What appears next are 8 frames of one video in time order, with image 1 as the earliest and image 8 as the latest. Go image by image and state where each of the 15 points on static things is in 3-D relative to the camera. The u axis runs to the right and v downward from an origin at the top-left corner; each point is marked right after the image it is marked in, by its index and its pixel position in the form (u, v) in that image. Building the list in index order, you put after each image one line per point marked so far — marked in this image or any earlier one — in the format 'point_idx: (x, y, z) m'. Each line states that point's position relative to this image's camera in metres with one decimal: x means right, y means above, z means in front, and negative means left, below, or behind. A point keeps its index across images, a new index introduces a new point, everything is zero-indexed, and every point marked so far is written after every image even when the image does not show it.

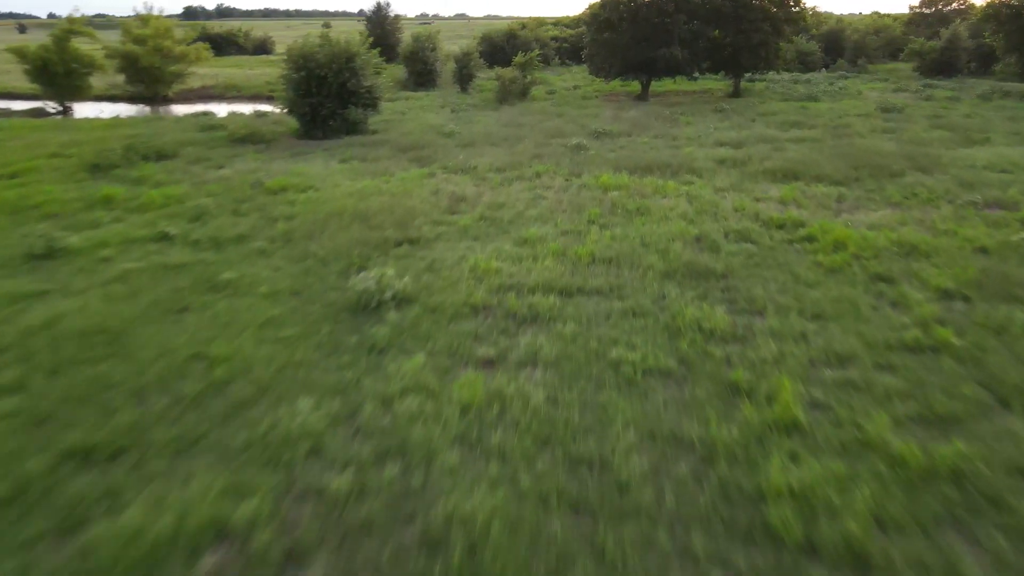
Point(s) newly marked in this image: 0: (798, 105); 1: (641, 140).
0: (+6.5, +4.2, +16.7) m
1: (+2.0, +2.3, +11.5) m
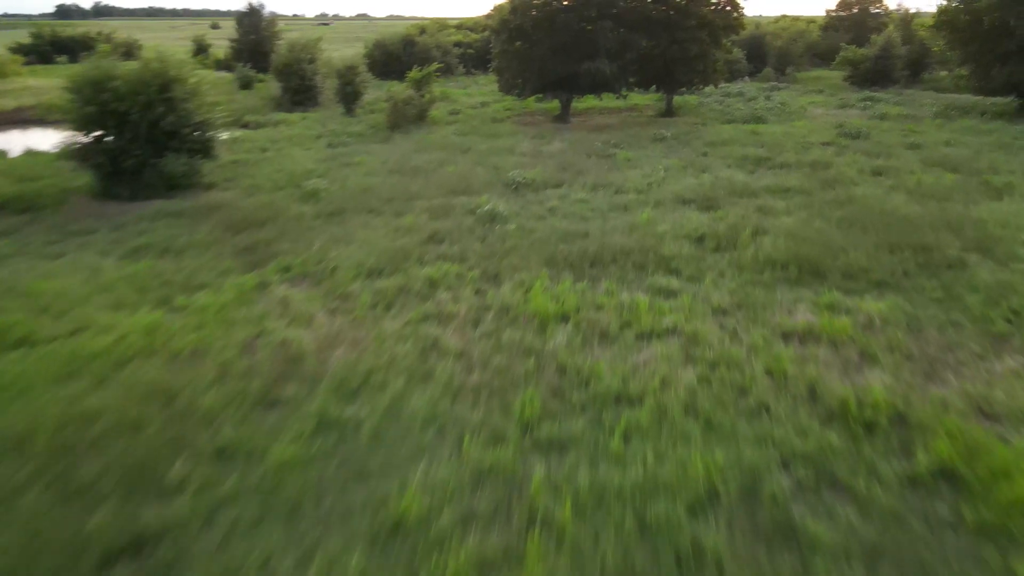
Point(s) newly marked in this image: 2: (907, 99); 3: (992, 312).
0: (+4.5, +3.1, +14.2) m
1: (+0.7, +1.1, +8.5) m
2: (+10.5, +5.0, +19.4) m
3: (+3.3, -0.2, +5.0) m
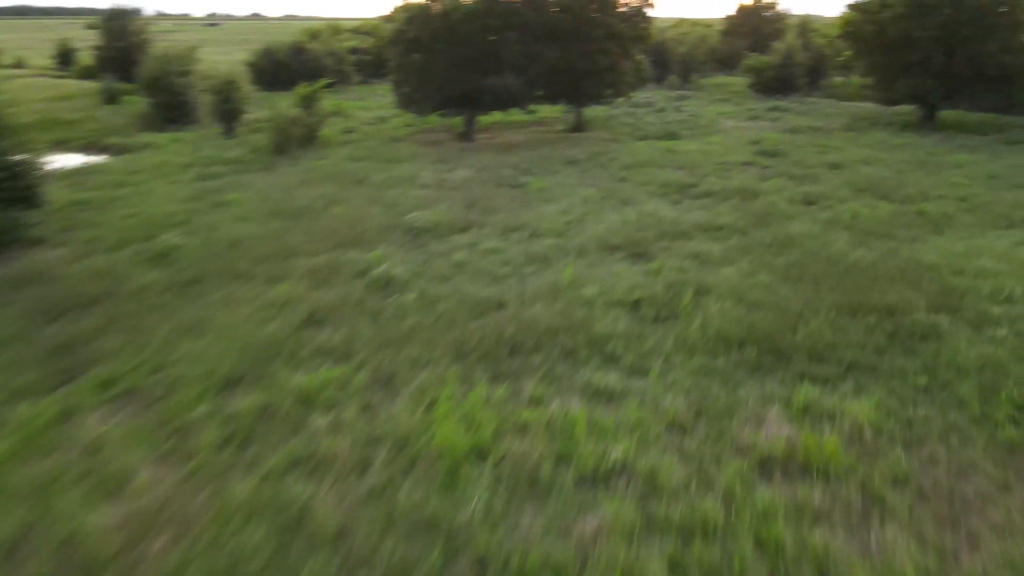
0: (+2.7, +2.6, +13.4) m
1: (-0.2, +0.4, +7.3) m
2: (+7.9, +4.7, +19.3) m
3: (+2.8, -0.7, +4.2) m
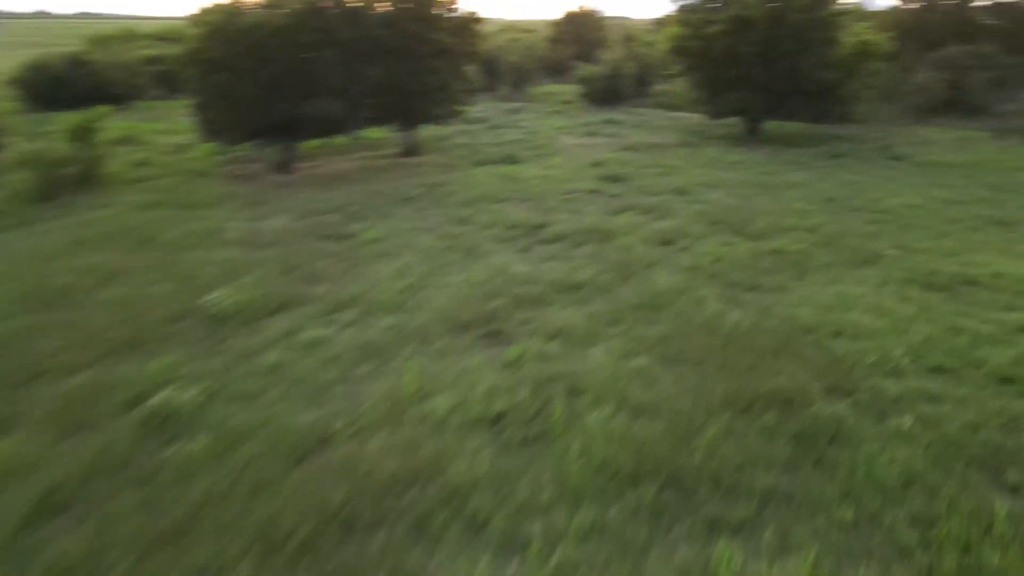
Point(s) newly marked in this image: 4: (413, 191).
0: (-0.2, +1.9, +12.5) m
1: (-1.6, -0.4, +5.9) m
2: (+3.5, +4.4, +19.3) m
3: (+2.0, -1.3, +3.5) m
4: (-1.5, +1.5, +11.2) m
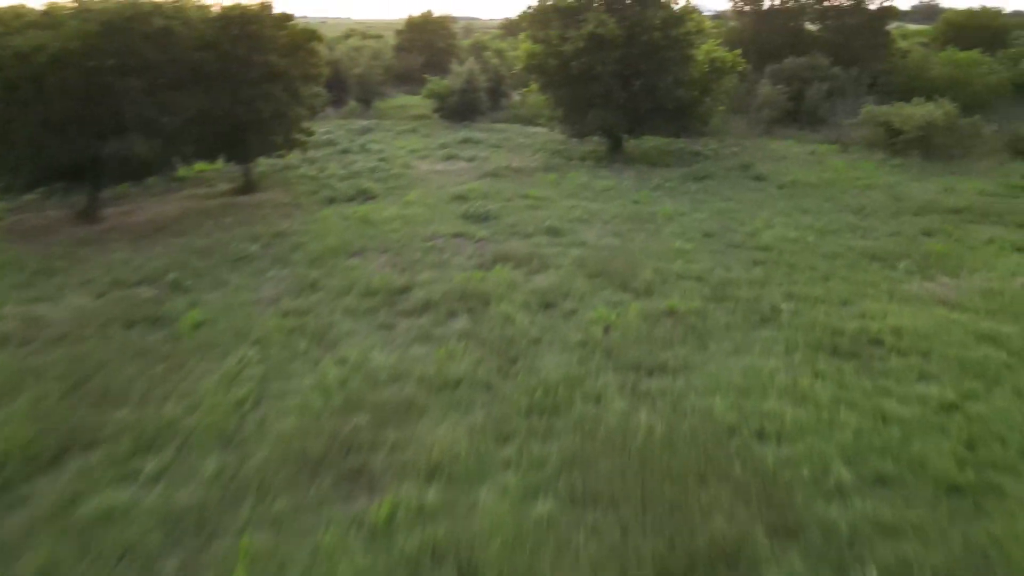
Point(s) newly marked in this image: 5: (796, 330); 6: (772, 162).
0: (-2.4, +1.1, +11.0) m
1: (-2.4, -1.3, +4.3) m
2: (-0.2, +3.7, +18.4) m
3: (+1.6, -1.9, +2.6) m
4: (-3.4, +0.5, +9.5) m
5: (+2.7, -0.4, +6.8) m
6: (+5.7, +2.8, +16.0) m
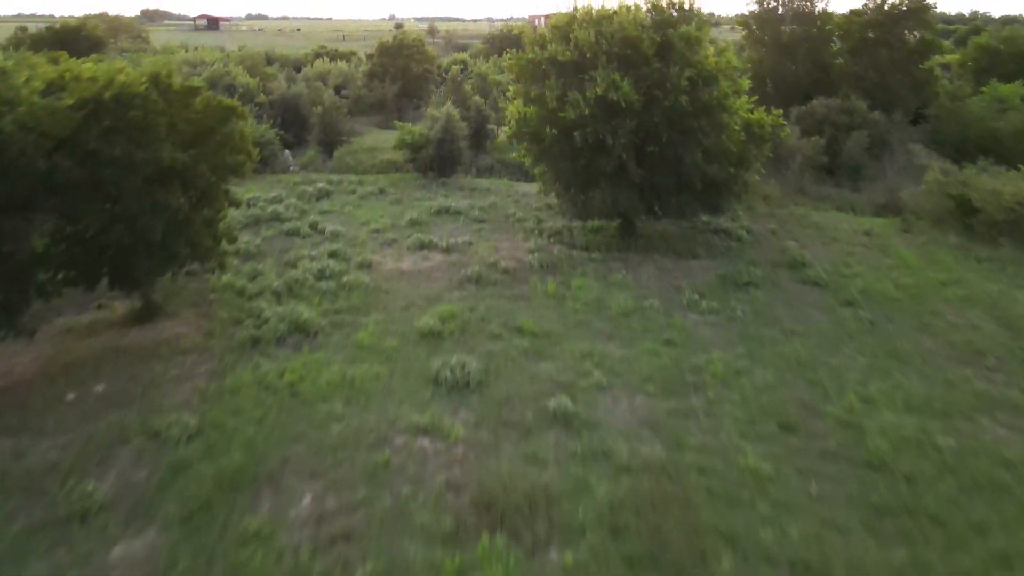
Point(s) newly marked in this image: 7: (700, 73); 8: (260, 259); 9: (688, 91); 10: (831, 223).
0: (-2.5, -1.1, +7.7) m
1: (-2.4, -3.4, +1.0) m
2: (-0.5, +1.6, +15.2) m
3: (+1.7, -4.0, -0.6) m
4: (-3.5, -1.6, +6.2) m
5: (+2.7, -2.5, +3.7) m
6: (+5.5, +0.7, +12.9) m
7: (+2.9, +3.4, +11.4) m
8: (-4.2, +0.6, +12.1) m
9: (+2.7, +3.1, +11.3) m
10: (+6.3, +1.3, +14.4) m
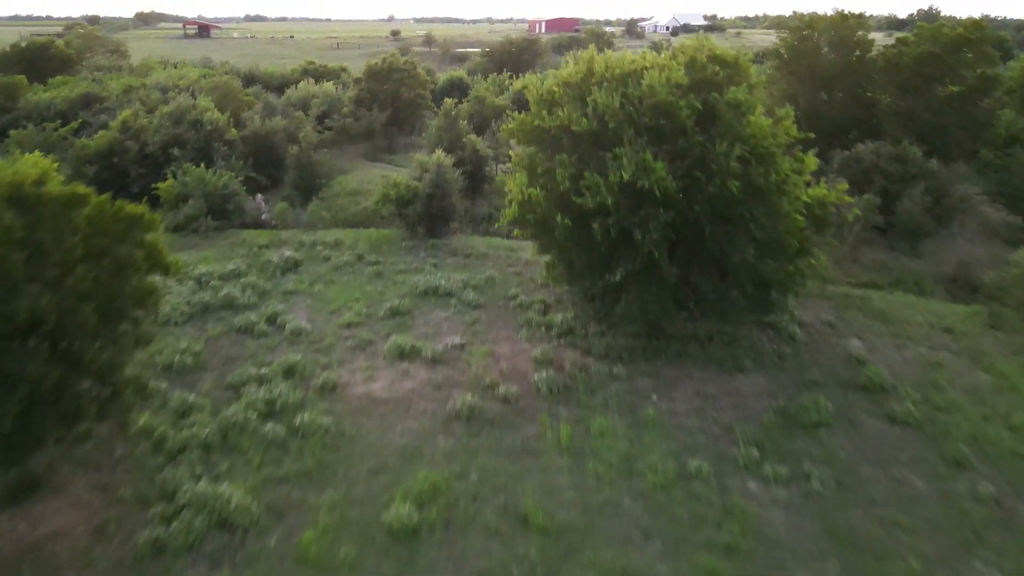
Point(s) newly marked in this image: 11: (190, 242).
0: (-2.5, -2.7, +5.2) m
1: (-2.4, -5.1, -1.5) m
2: (-0.4, -0.1, +12.7) m
3: (+1.7, -5.7, -3.1) m
4: (-3.5, -3.3, +3.8) m
5: (+2.7, -4.1, +1.2) m
6: (+5.5, -1.0, +10.4) m
7: (+2.9, +1.7, +8.9) m
8: (-4.1, -1.1, +9.6) m
9: (+2.7, +1.4, +8.8) m
10: (+6.3, -0.4, +11.9) m
11: (-6.7, +1.0, +15.3) m
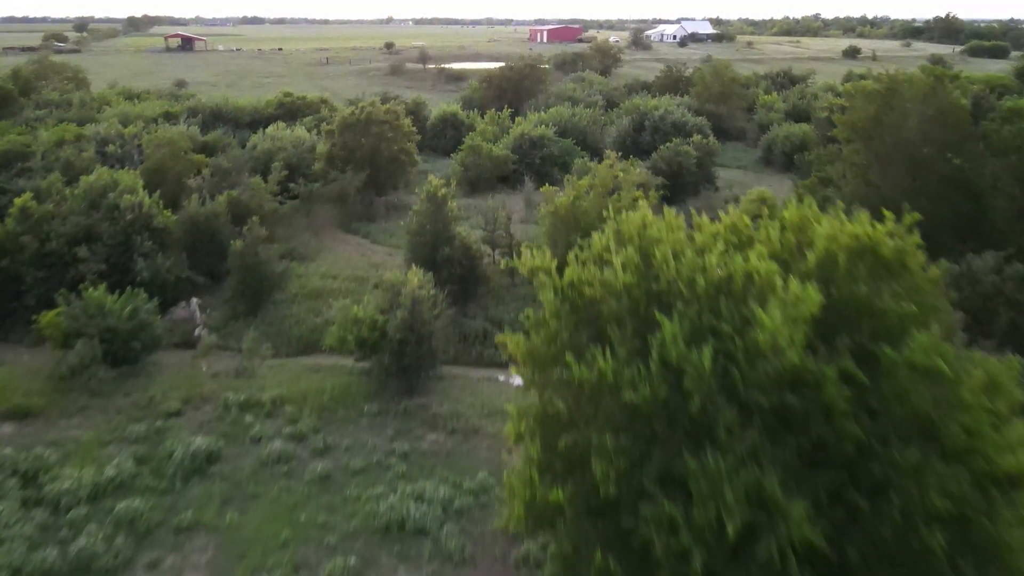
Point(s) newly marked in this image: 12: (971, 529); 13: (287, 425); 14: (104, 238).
0: (-2.5, -5.5, +1.2) m
1: (-2.4, -7.9, -5.6) m
2: (-0.4, -2.8, +8.6) m
3: (+1.8, -8.5, -7.2) m
4: (-3.5, -6.0, -0.3) m
5: (+2.7, -6.9, -2.9) m
6: (+5.5, -3.7, +6.3) m
7: (+3.0, -1.1, +4.8) m
8: (-4.1, -3.9, +5.5) m
9: (+2.7, -1.4, +4.7) m
10: (+6.3, -3.1, +7.8) m
11: (-6.7, -1.8, +11.2) m
12: (+3.0, -1.5, +4.8) m
13: (-3.3, -2.0, +10.6) m
14: (-8.5, +1.1, +15.2) m
